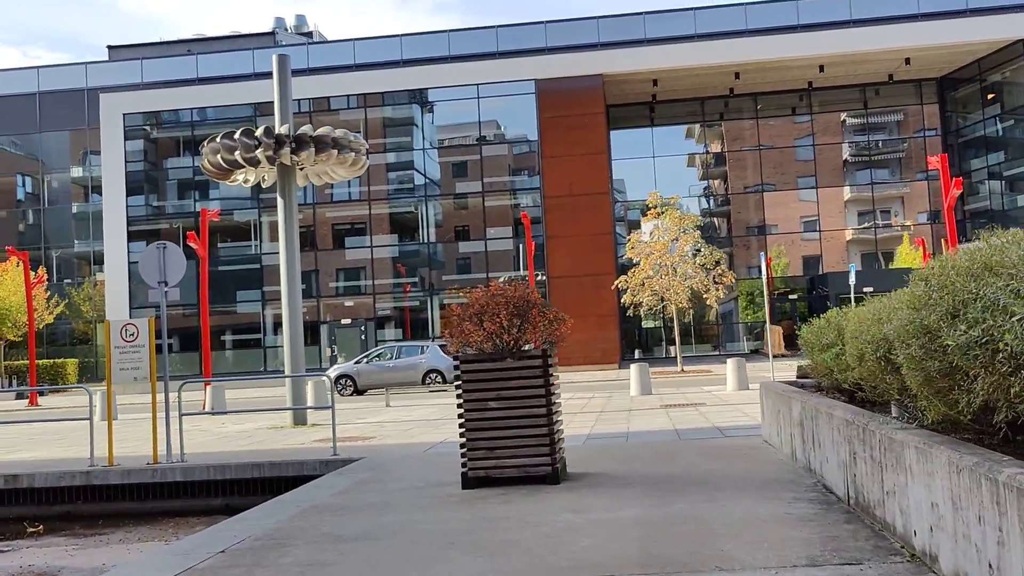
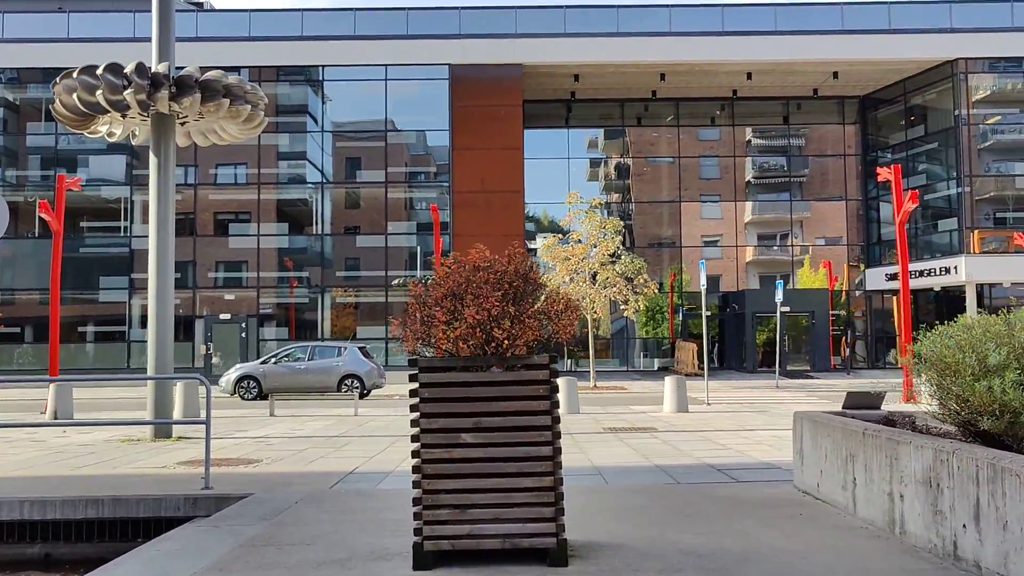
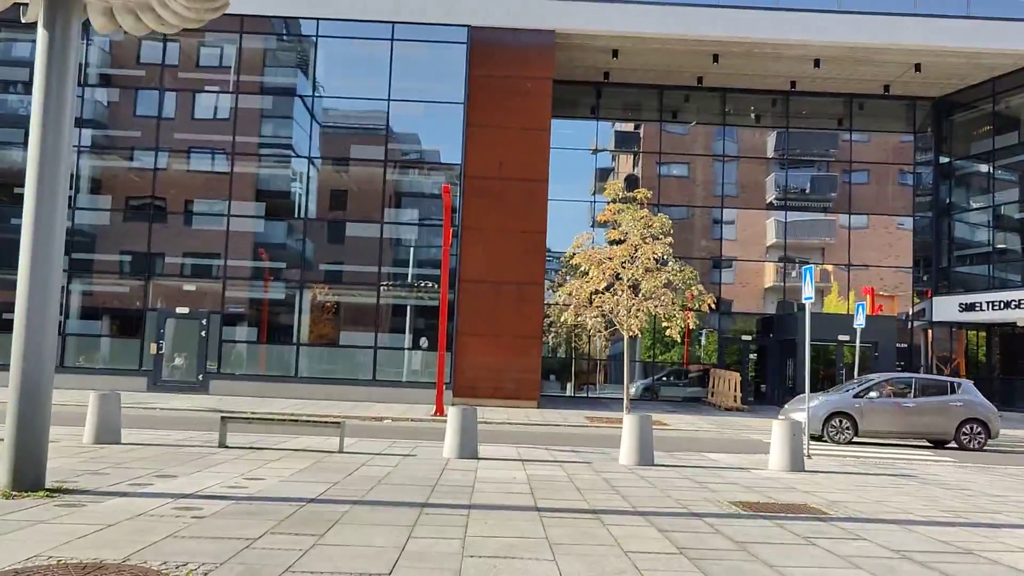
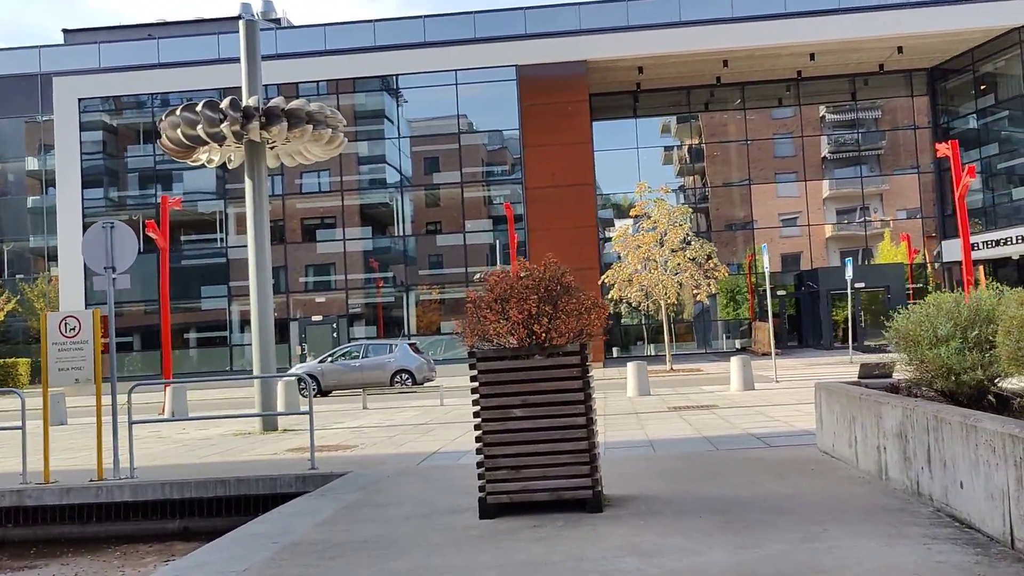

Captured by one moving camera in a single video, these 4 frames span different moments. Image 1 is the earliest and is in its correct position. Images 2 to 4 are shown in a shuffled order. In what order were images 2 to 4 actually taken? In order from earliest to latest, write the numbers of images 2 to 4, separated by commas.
4, 2, 3
